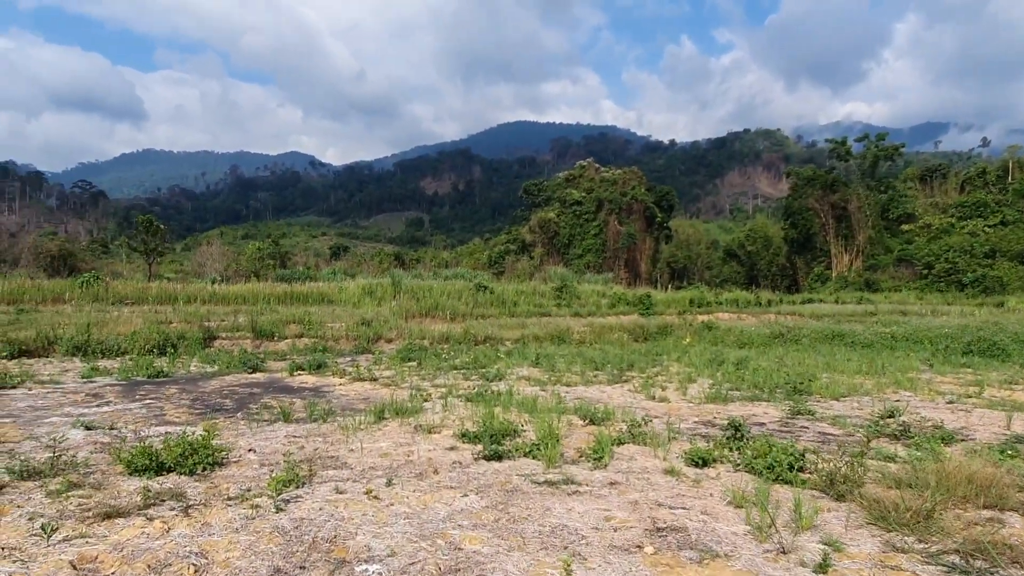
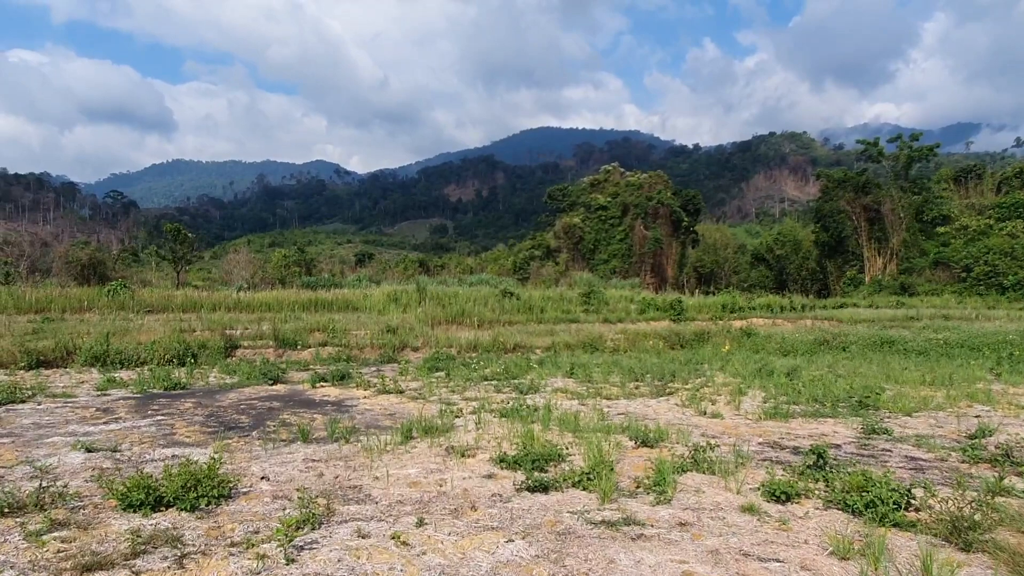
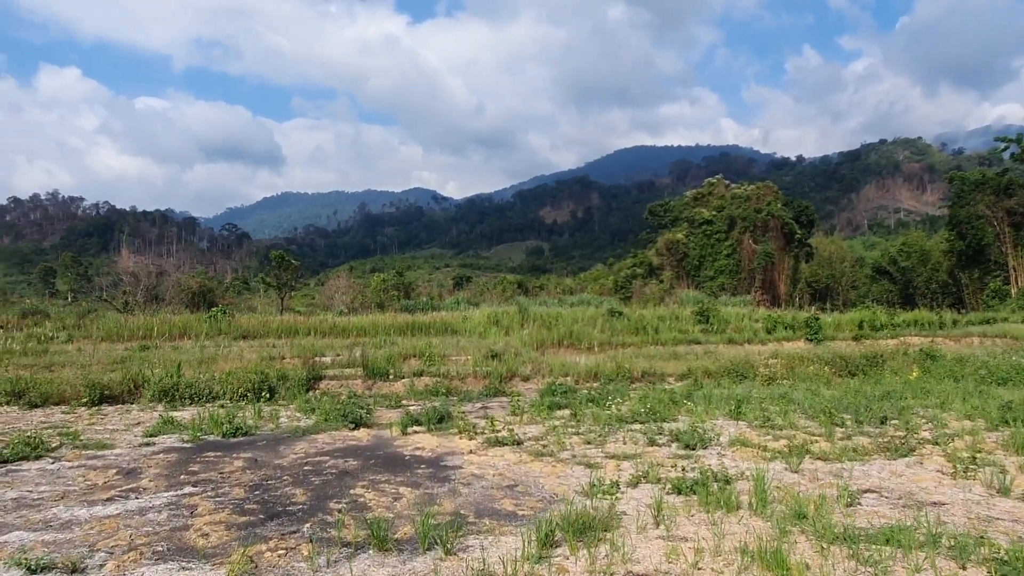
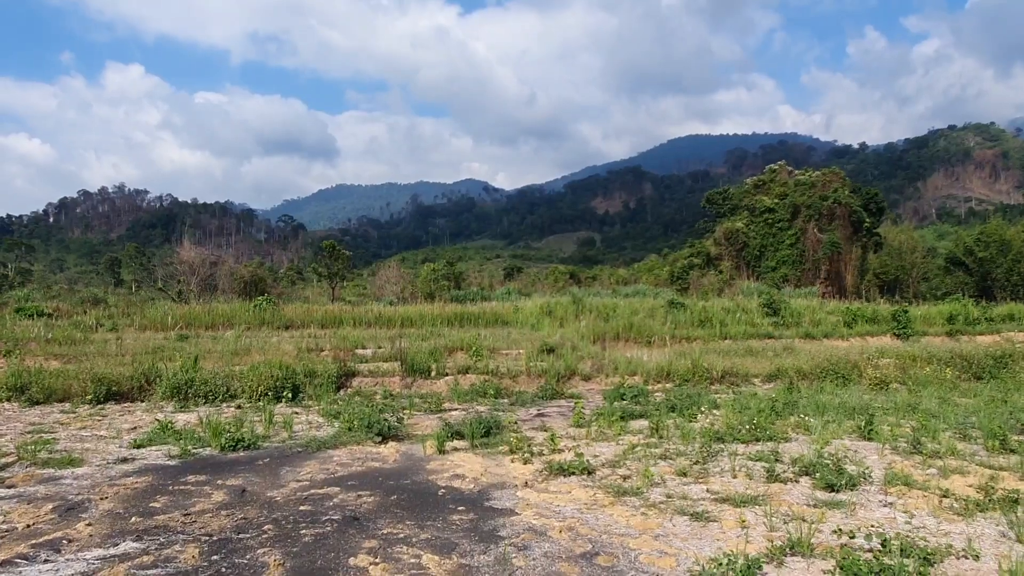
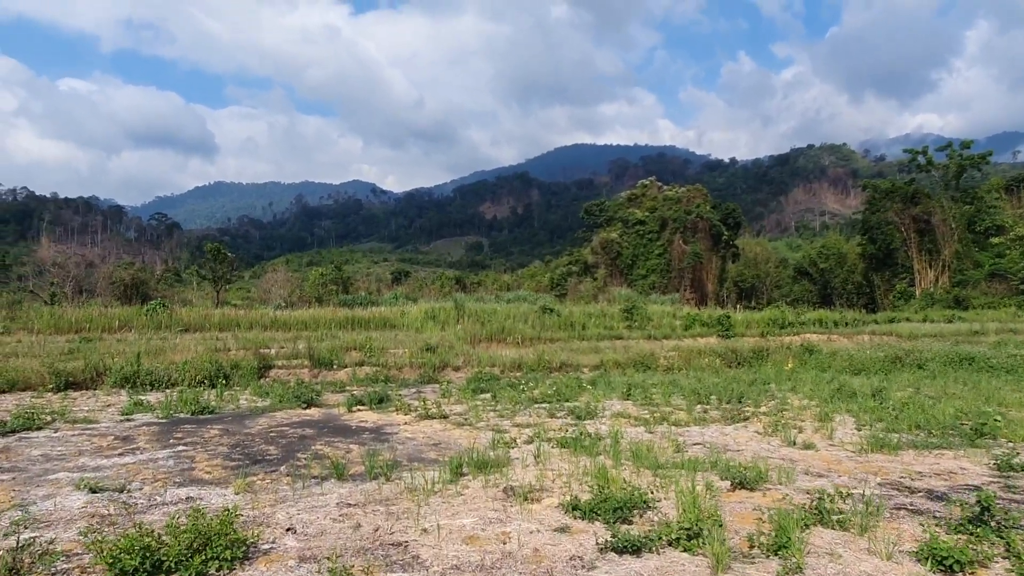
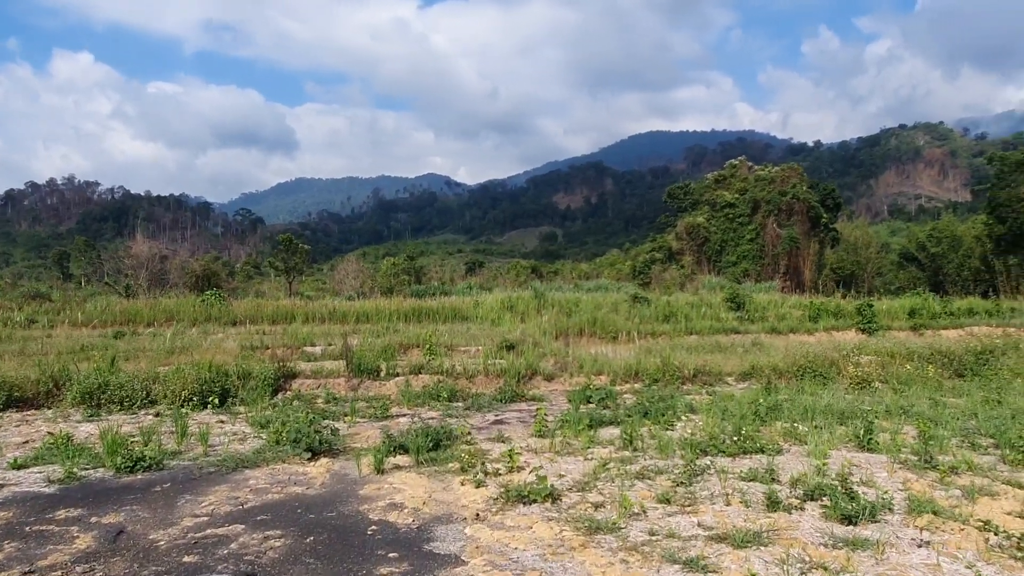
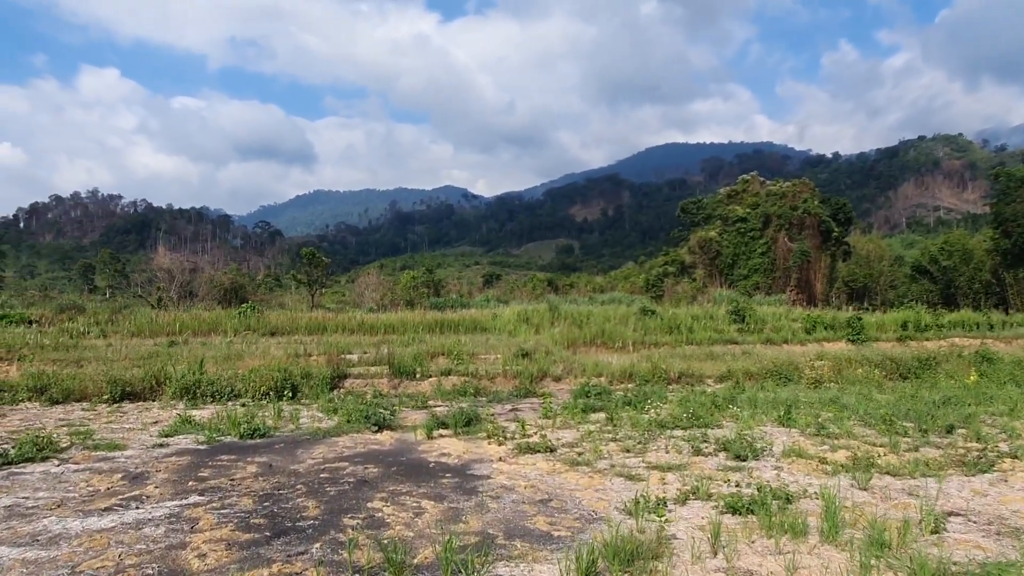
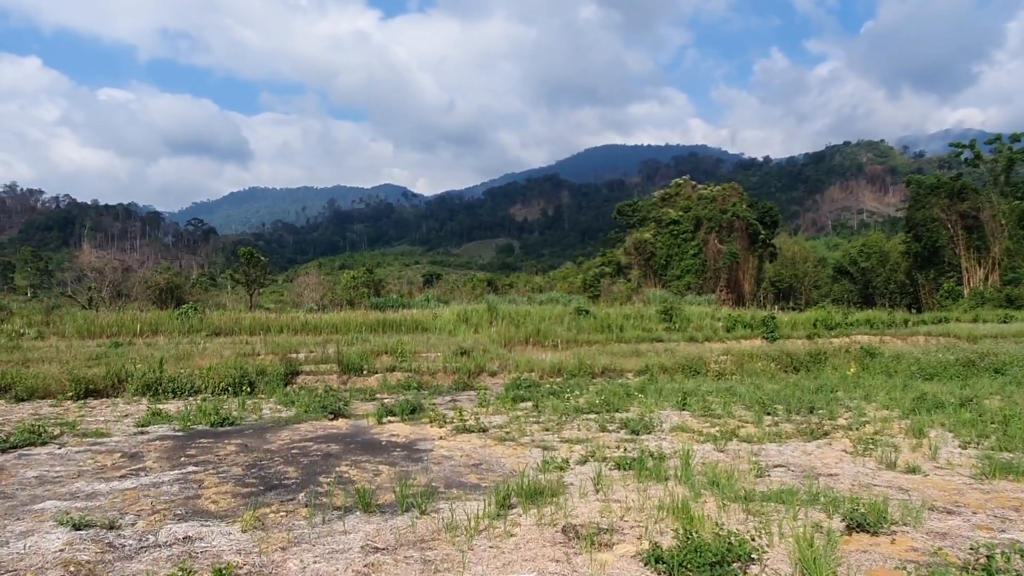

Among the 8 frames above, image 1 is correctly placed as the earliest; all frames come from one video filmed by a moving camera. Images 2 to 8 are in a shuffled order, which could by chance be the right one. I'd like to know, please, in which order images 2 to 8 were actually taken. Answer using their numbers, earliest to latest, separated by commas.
2, 5, 8, 3, 7, 4, 6
